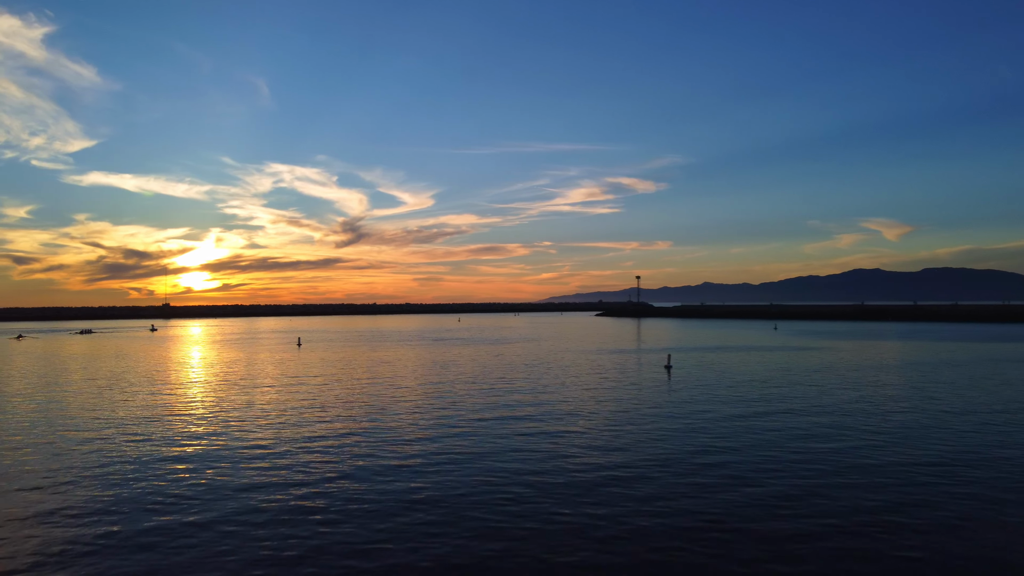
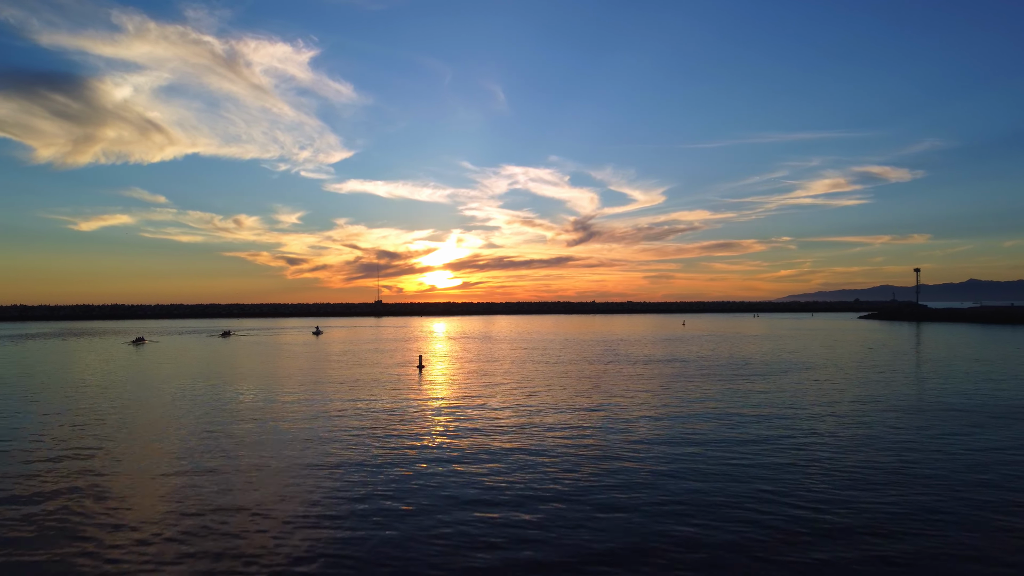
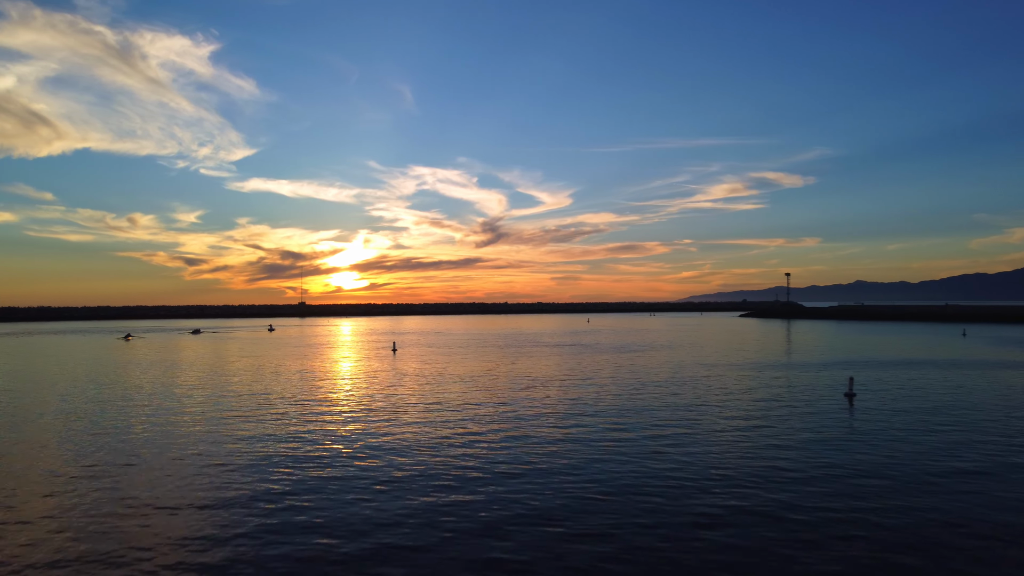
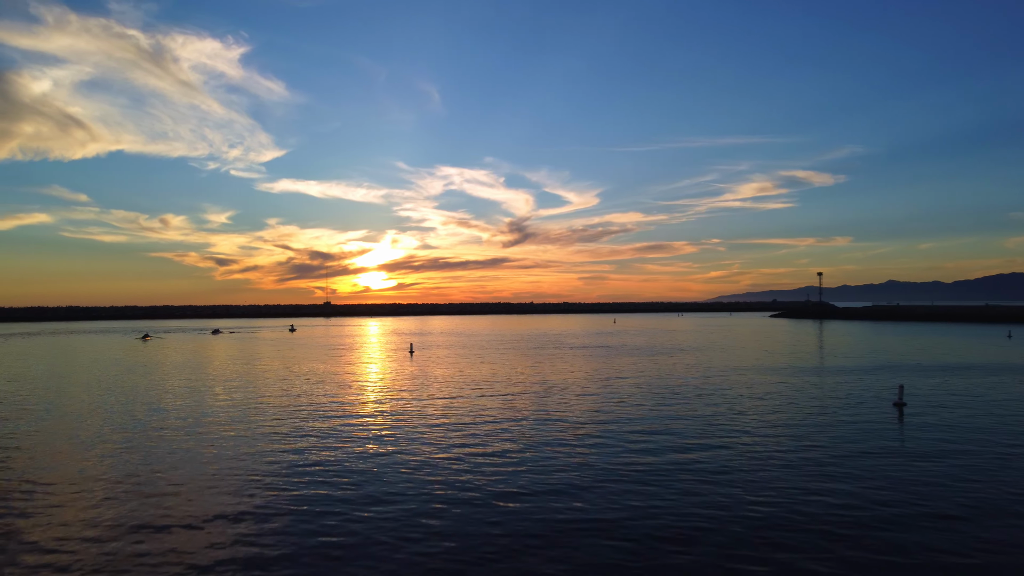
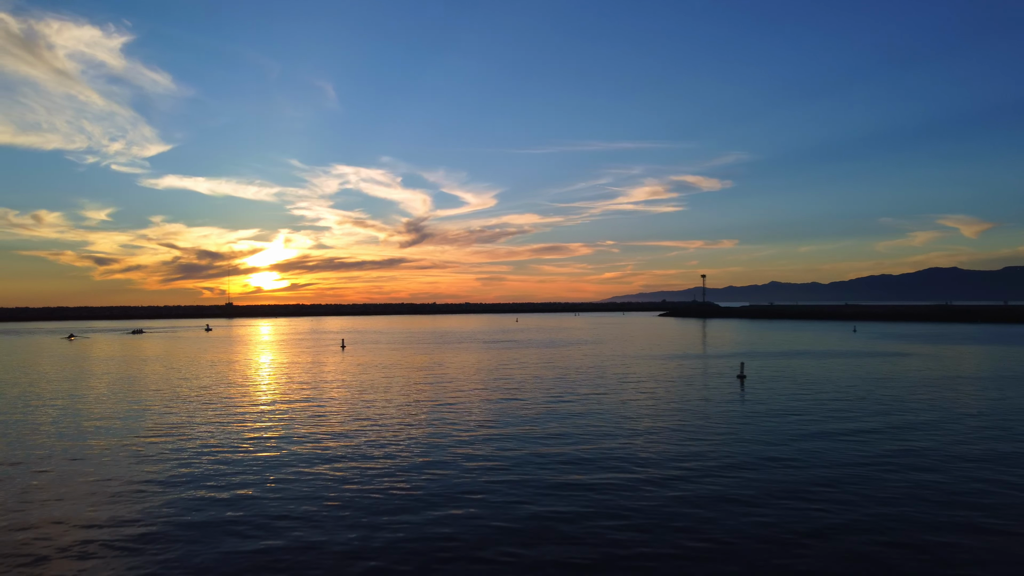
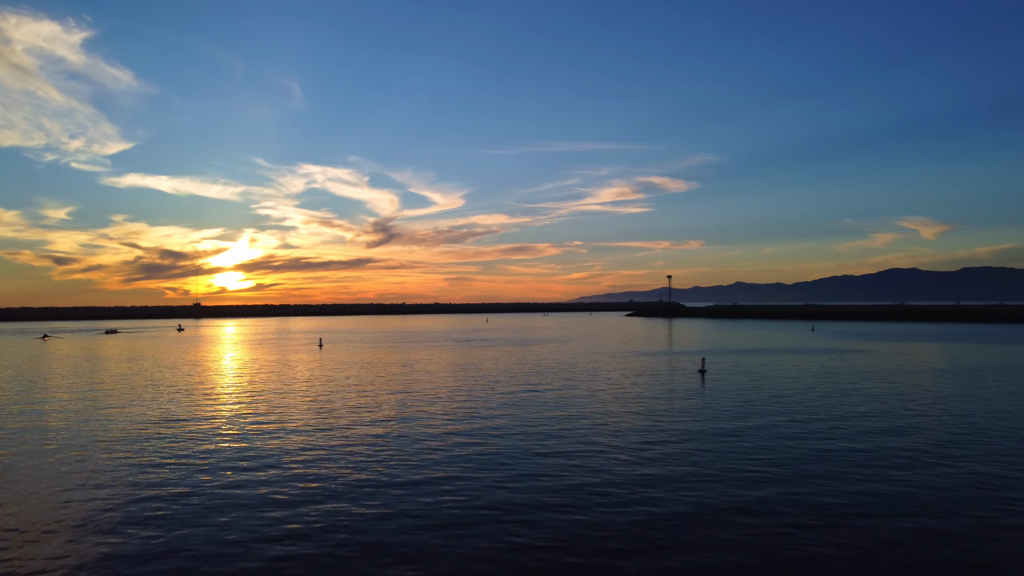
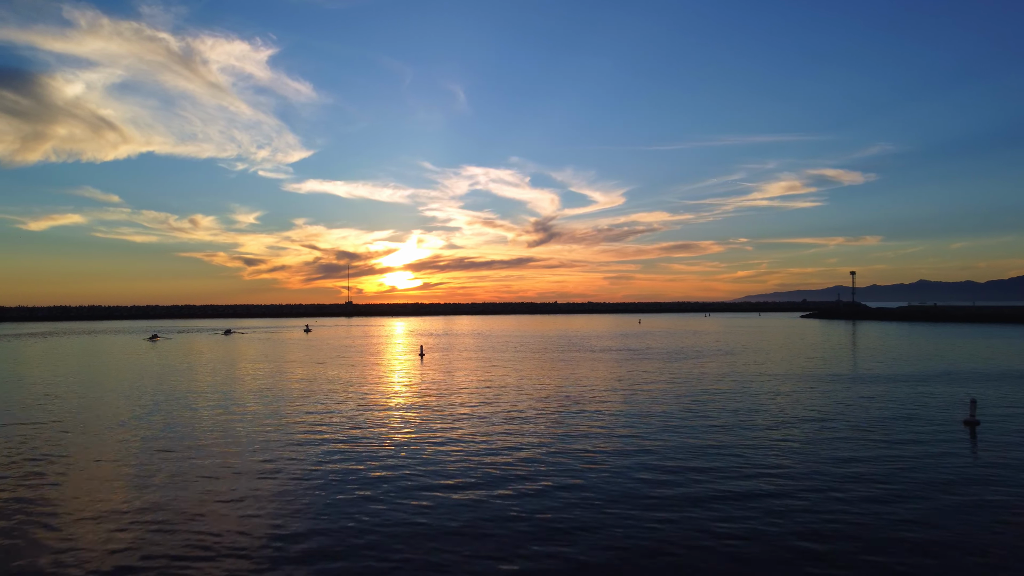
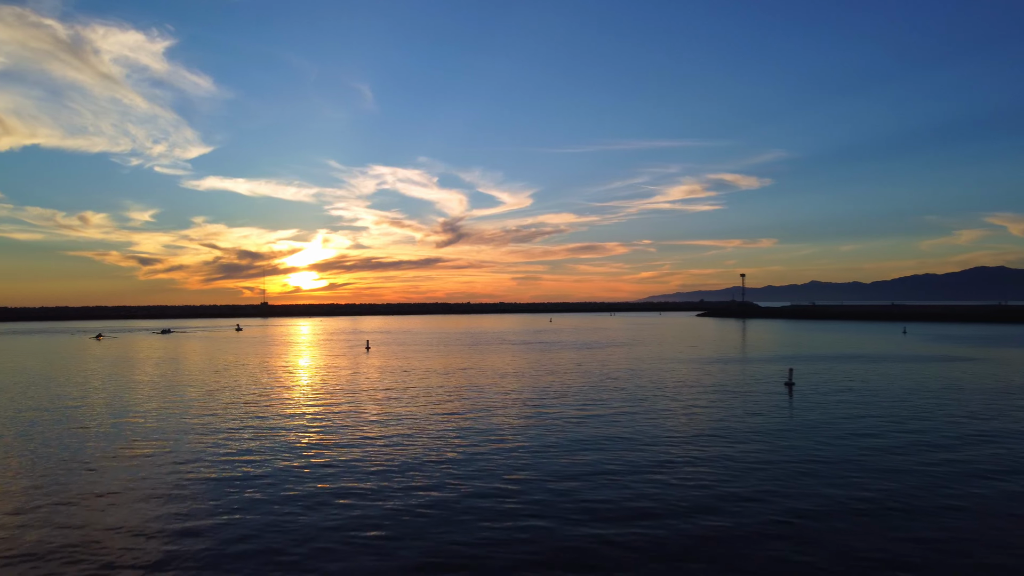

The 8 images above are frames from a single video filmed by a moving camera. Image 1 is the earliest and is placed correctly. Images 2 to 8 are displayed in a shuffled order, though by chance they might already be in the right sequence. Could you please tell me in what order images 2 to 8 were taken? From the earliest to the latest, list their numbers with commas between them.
6, 5, 8, 3, 4, 7, 2
